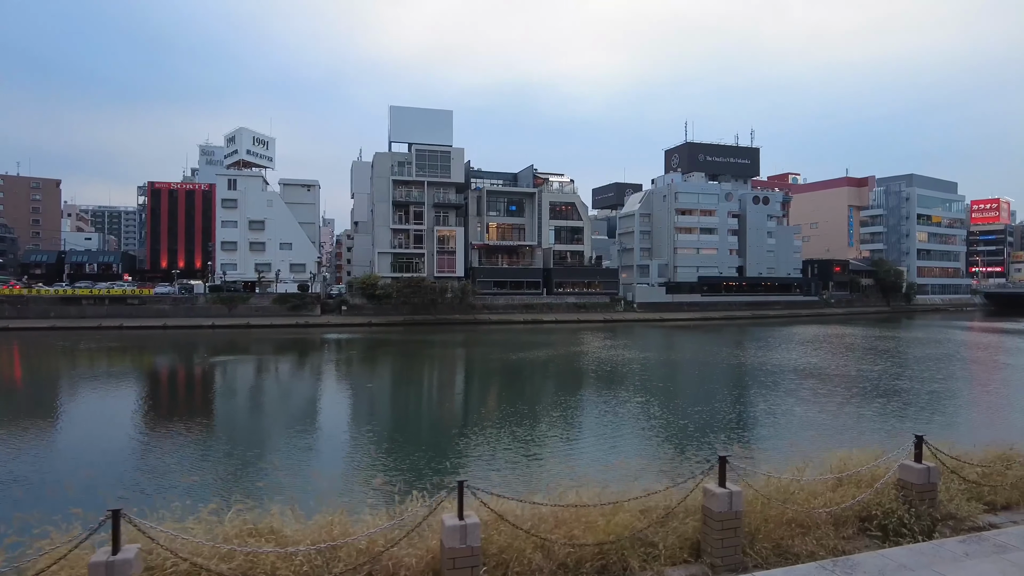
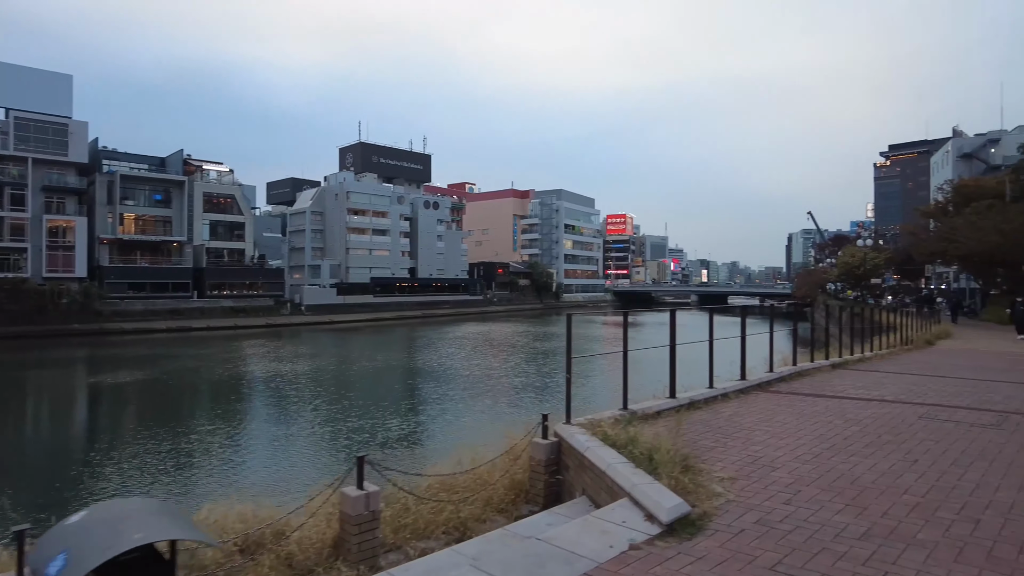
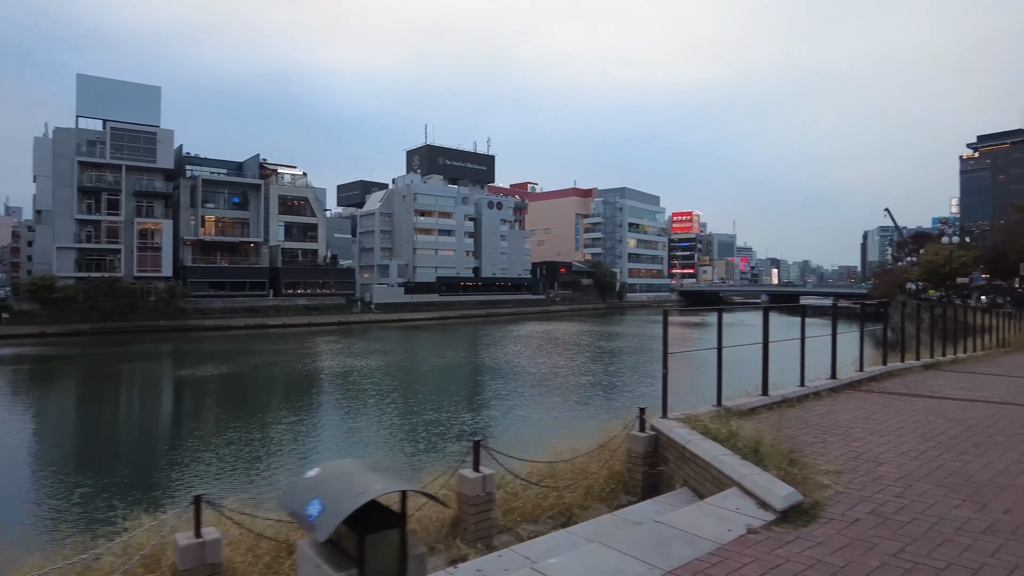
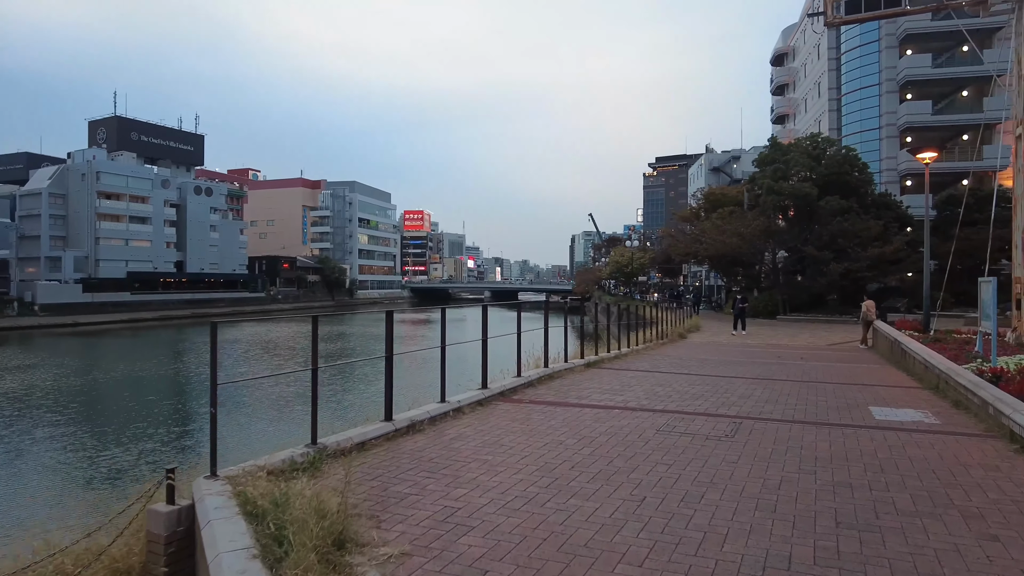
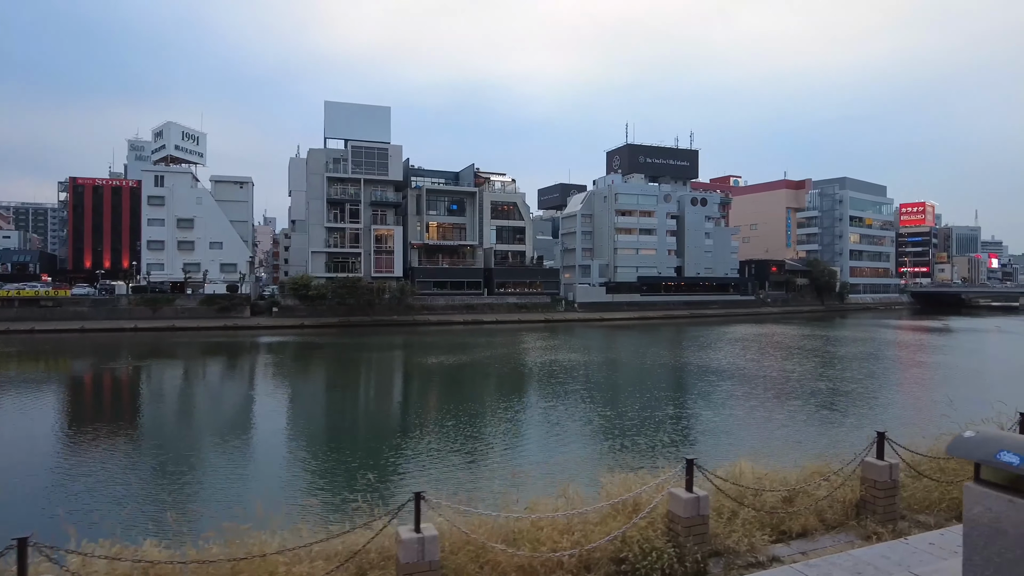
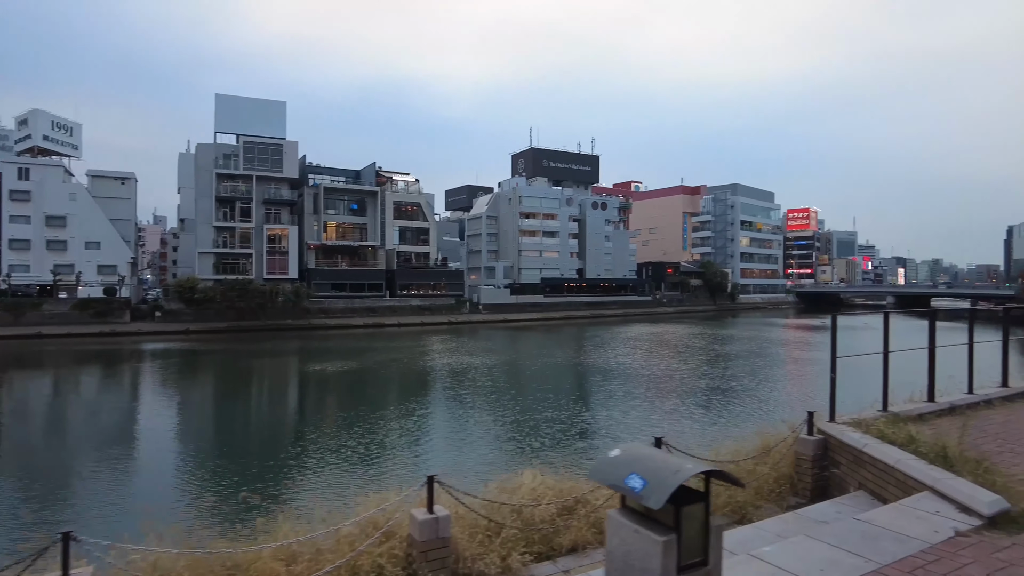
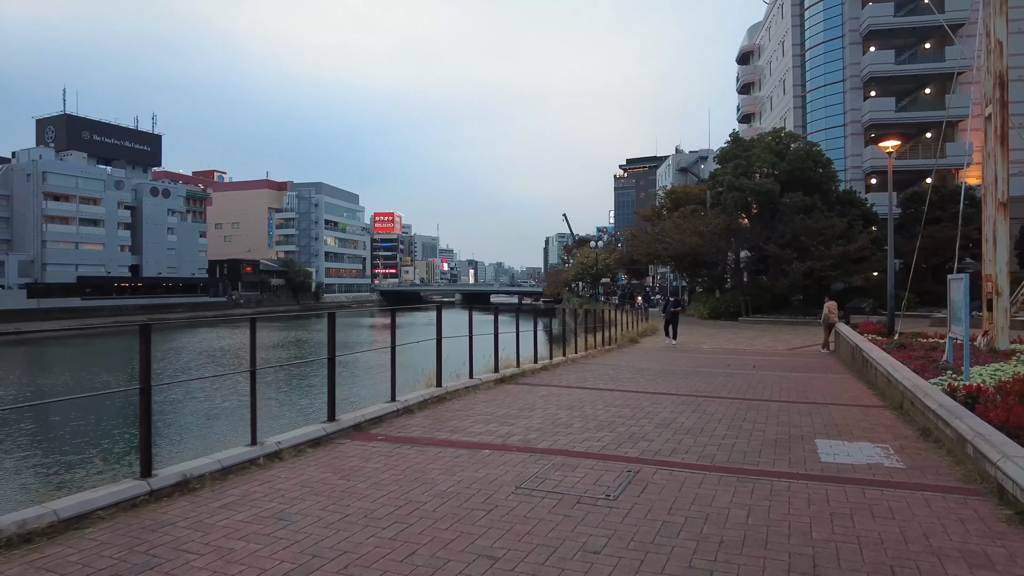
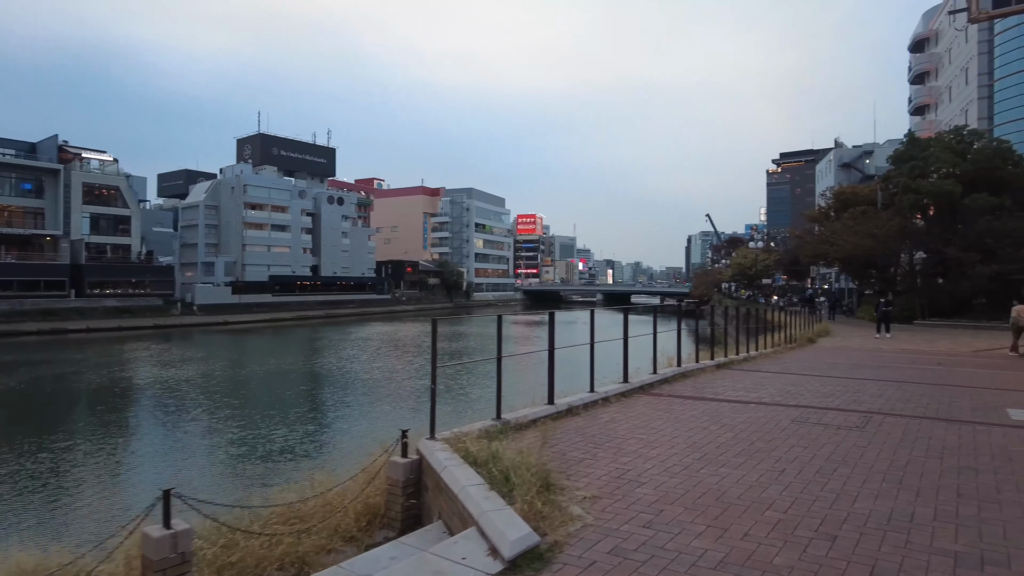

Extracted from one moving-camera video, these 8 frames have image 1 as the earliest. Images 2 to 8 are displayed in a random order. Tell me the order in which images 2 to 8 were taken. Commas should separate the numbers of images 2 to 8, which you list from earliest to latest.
5, 6, 3, 2, 8, 4, 7
